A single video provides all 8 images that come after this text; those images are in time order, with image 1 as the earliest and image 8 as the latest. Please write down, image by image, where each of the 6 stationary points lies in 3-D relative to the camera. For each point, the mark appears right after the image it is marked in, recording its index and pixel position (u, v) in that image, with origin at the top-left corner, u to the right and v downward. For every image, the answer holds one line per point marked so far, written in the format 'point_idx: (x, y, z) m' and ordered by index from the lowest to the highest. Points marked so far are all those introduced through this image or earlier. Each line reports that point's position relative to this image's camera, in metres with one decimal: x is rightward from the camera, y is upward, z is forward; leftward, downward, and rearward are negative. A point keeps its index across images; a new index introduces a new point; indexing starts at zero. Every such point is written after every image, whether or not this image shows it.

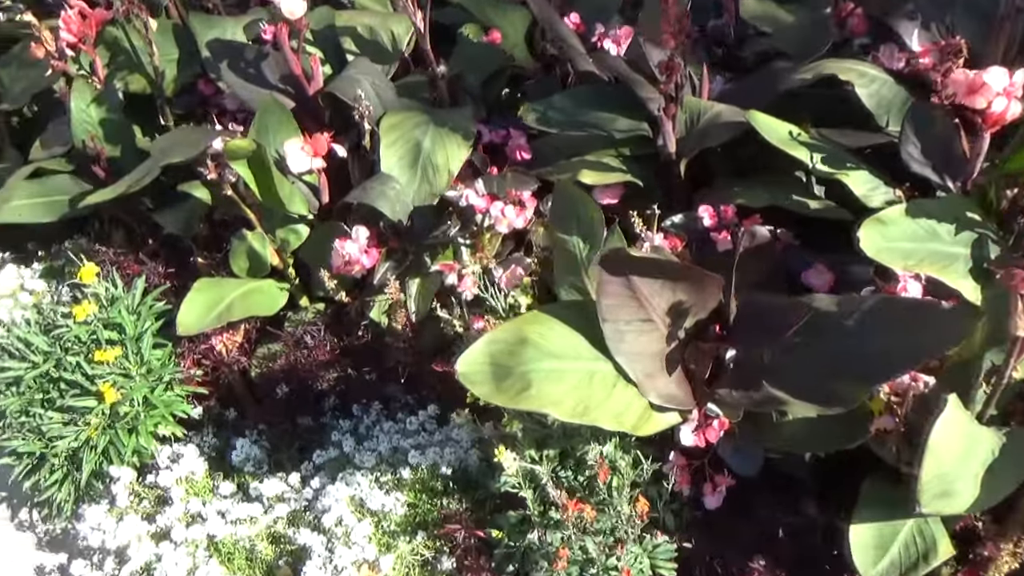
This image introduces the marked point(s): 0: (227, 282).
0: (-0.6, 0.0, +2.0) m
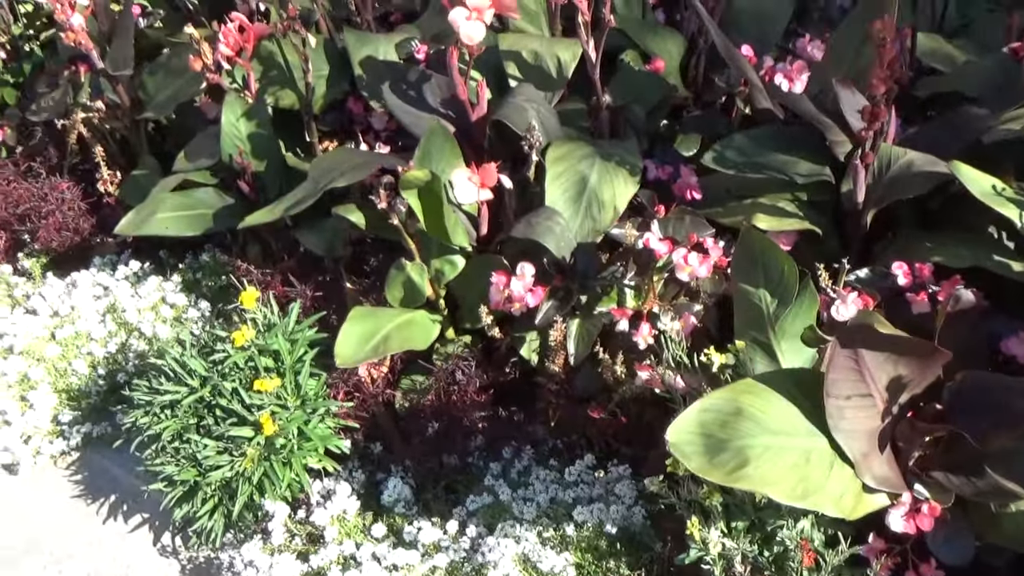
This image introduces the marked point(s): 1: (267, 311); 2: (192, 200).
0: (-0.3, -0.1, +2.0) m
1: (-0.5, 0.0, +1.9) m
2: (-0.8, +0.2, +2.4) m
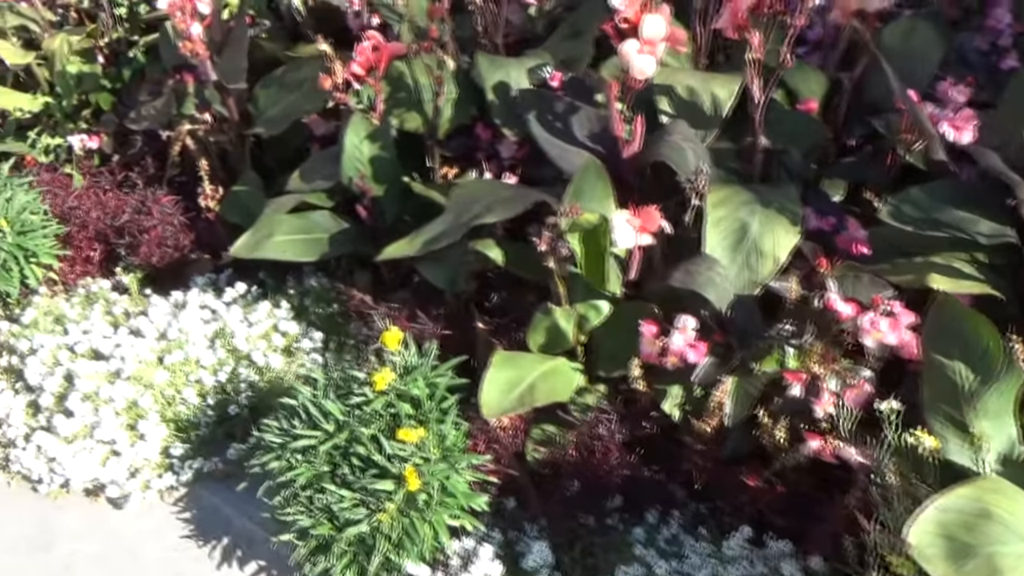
0: (0.0, -0.1, +1.8) m
1: (-0.2, -0.1, +1.7) m
2: (-0.5, +0.2, +2.3) m
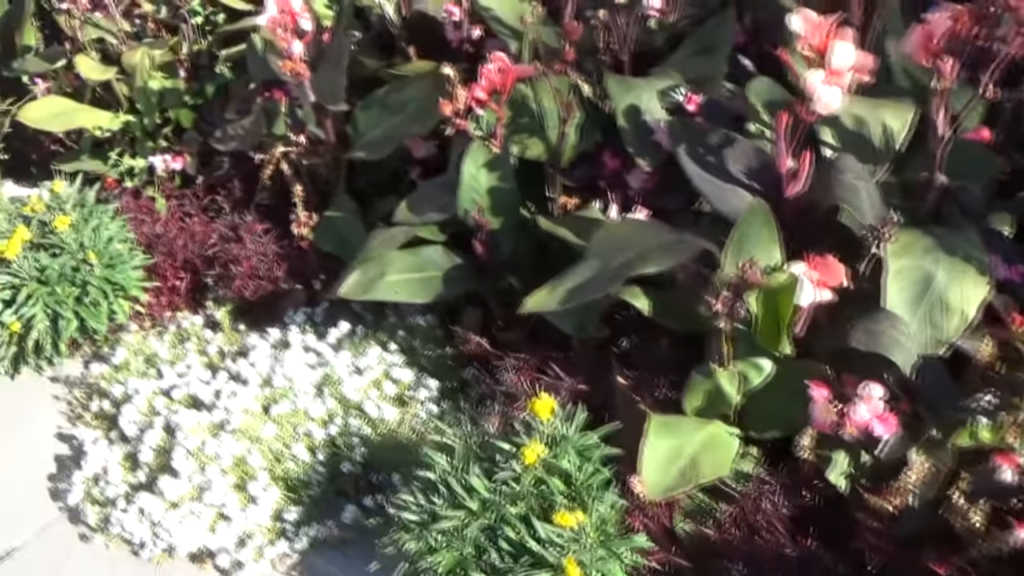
0: (+0.3, -0.2, +1.6) m
1: (+0.1, -0.2, +1.6) m
2: (-0.2, +0.1, +2.1) m
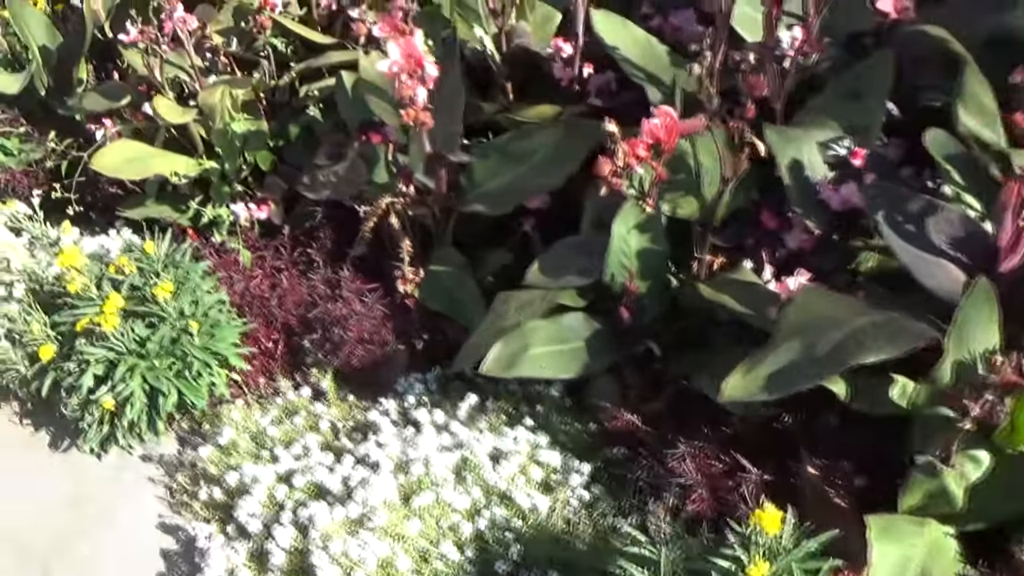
0: (+0.6, -0.4, +1.5) m
1: (+0.4, -0.4, +1.4) m
2: (+0.1, -0.1, +1.9) m
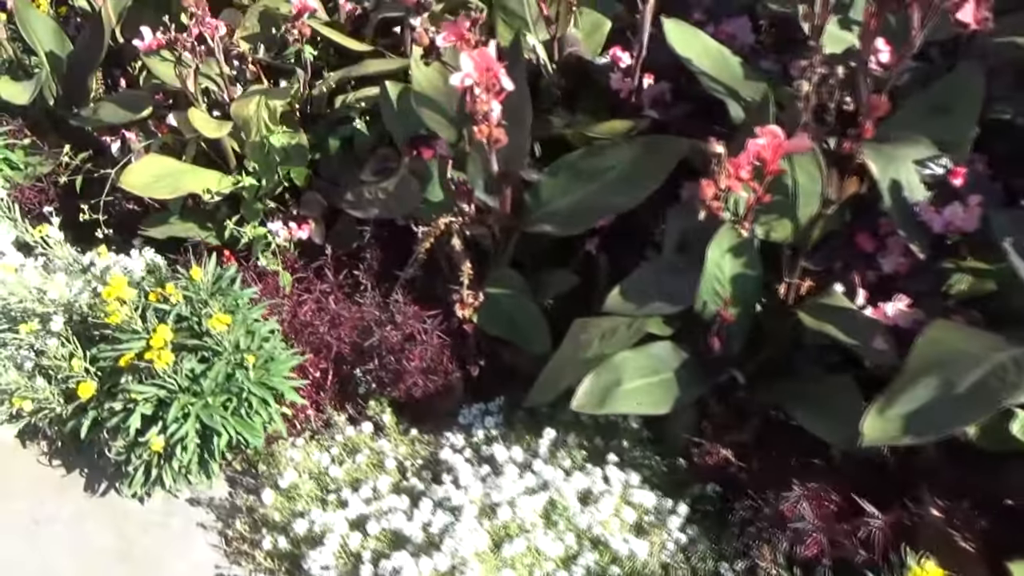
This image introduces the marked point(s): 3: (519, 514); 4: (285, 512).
0: (+0.8, -0.4, +1.4) m
1: (+0.6, -0.4, +1.3) m
2: (+0.3, -0.1, +1.8) m
3: (0.0, -0.4, +1.7) m
4: (-0.5, -0.4, +1.8) m
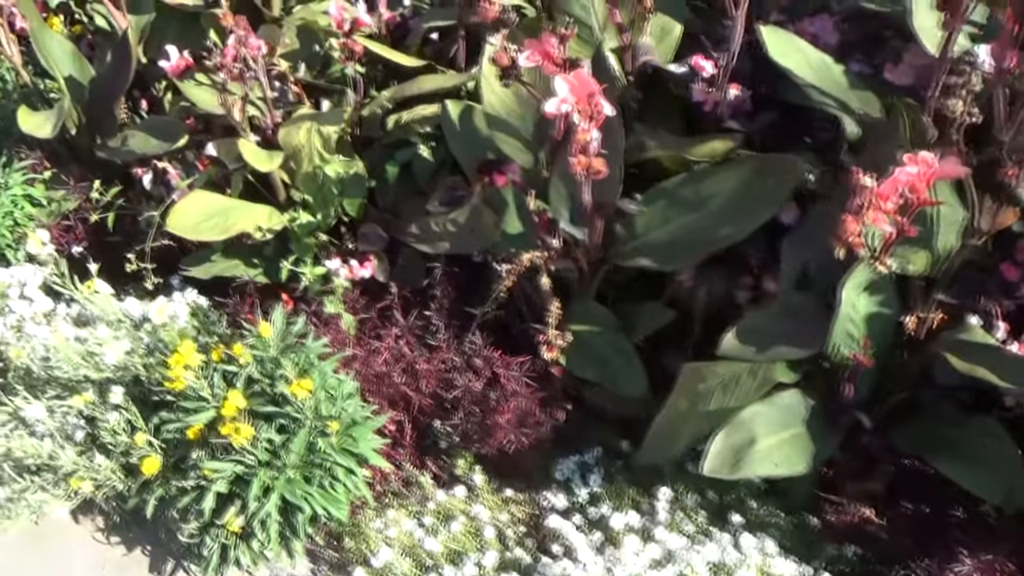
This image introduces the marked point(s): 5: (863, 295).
0: (+1.1, -0.5, +1.2) m
1: (+0.8, -0.5, +1.1) m
2: (+0.5, -0.2, +1.6) m
3: (+0.2, -0.5, +1.5) m
4: (-0.2, -0.6, +1.6) m
5: (+0.6, 0.0, +1.6) m
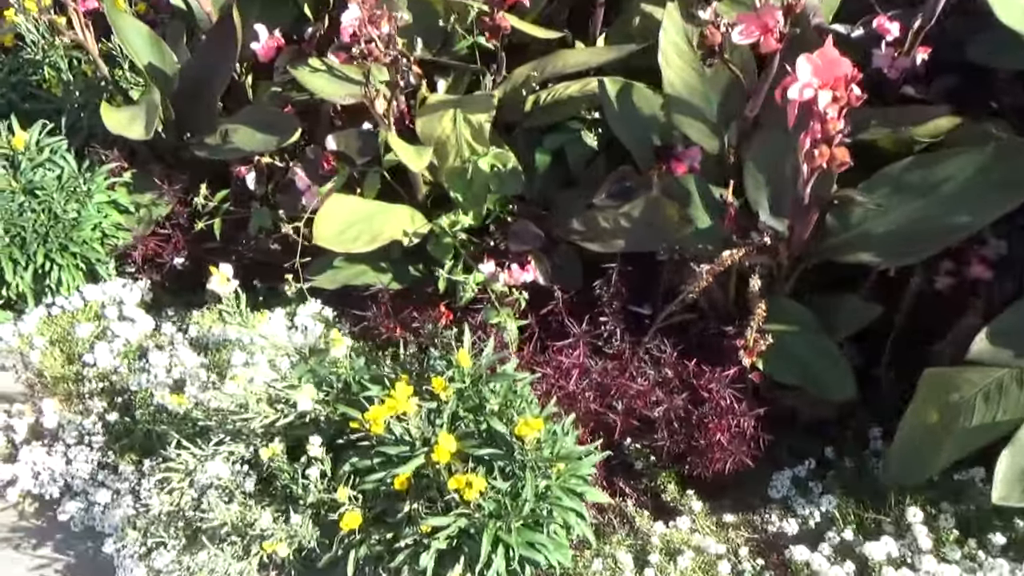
0: (+1.5, -0.5, +1.1) m
1: (+1.3, -0.5, +1.0) m
2: (+0.9, -0.2, +1.5) m
3: (+0.6, -0.5, +1.4) m
4: (+0.2, -0.6, +1.5) m
5: (+1.0, 0.0, +1.4) m
